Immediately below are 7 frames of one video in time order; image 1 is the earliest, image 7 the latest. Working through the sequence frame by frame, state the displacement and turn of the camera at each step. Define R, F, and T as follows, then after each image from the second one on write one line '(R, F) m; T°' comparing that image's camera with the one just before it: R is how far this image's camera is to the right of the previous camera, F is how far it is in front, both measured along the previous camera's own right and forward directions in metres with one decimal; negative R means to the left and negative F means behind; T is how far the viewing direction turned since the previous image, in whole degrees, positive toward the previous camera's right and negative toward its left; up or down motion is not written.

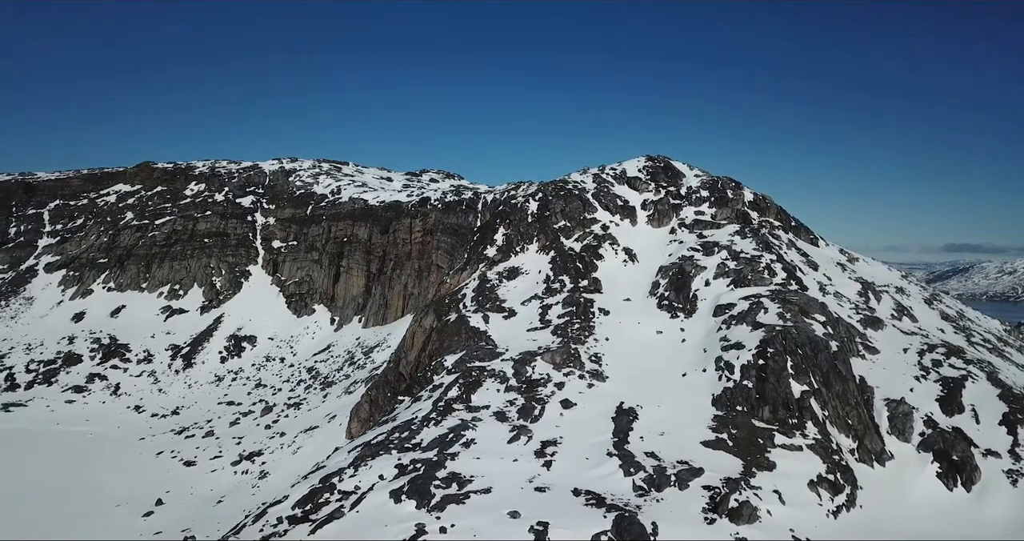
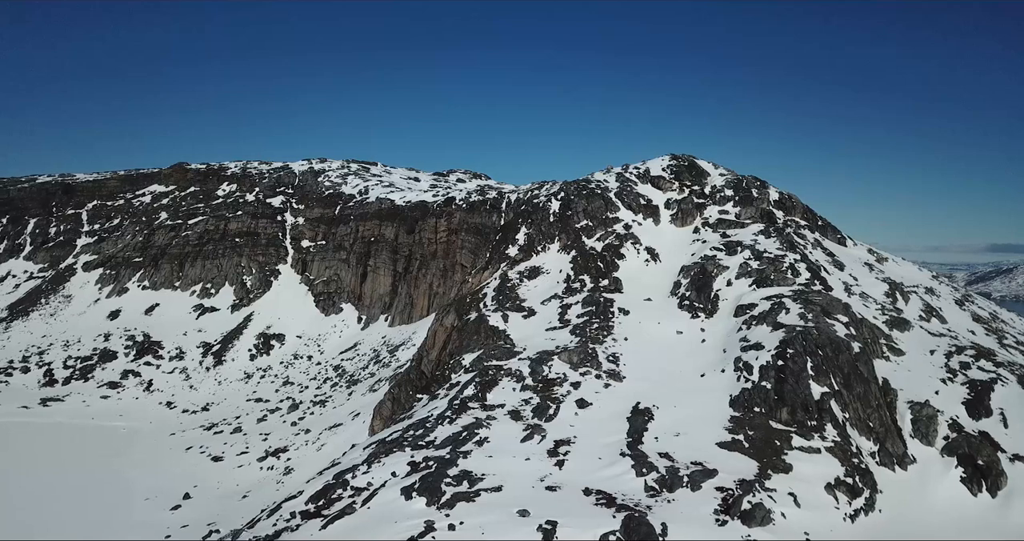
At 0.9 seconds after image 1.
(+0.4, 0.0) m; -2°
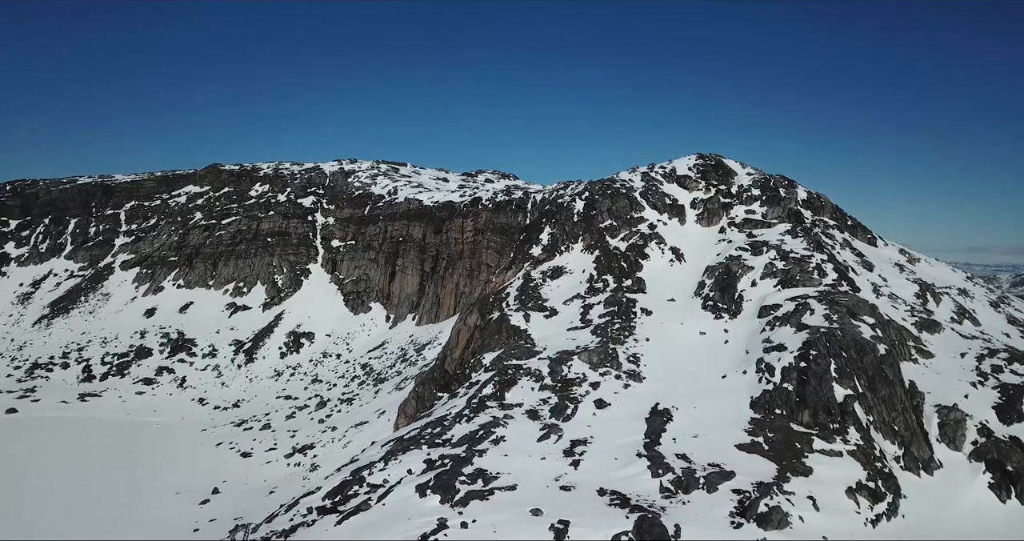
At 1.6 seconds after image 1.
(+0.3, -0.1) m; -3°
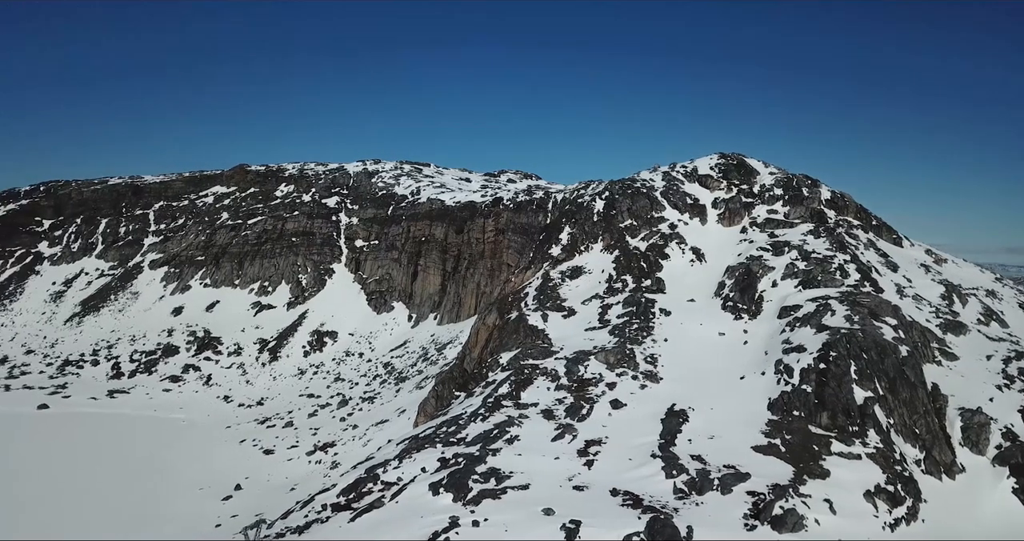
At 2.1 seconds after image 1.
(+0.2, -0.1) m; -2°
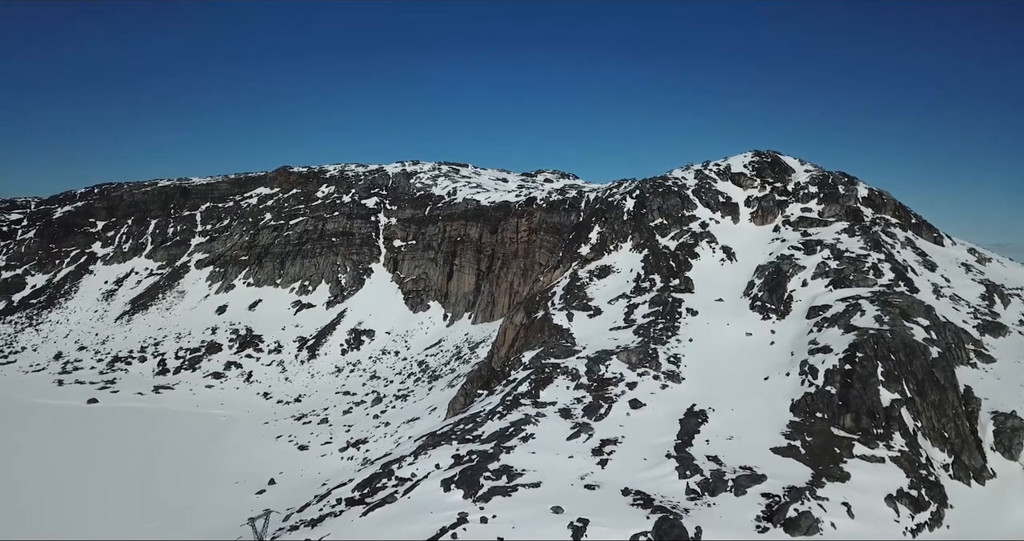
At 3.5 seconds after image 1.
(+0.6, -0.1) m; -3°
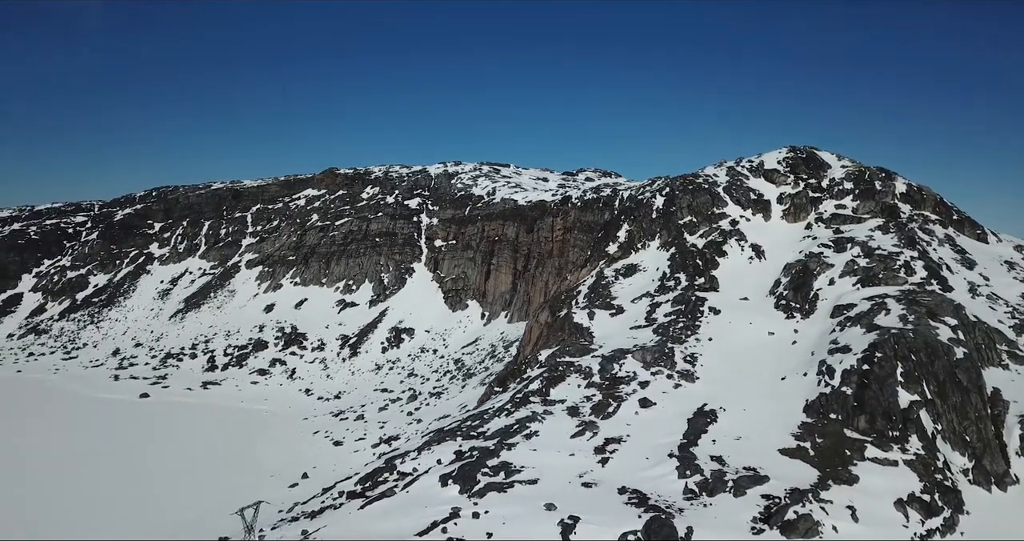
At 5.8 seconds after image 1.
(+1.0, 0.0) m; -3°
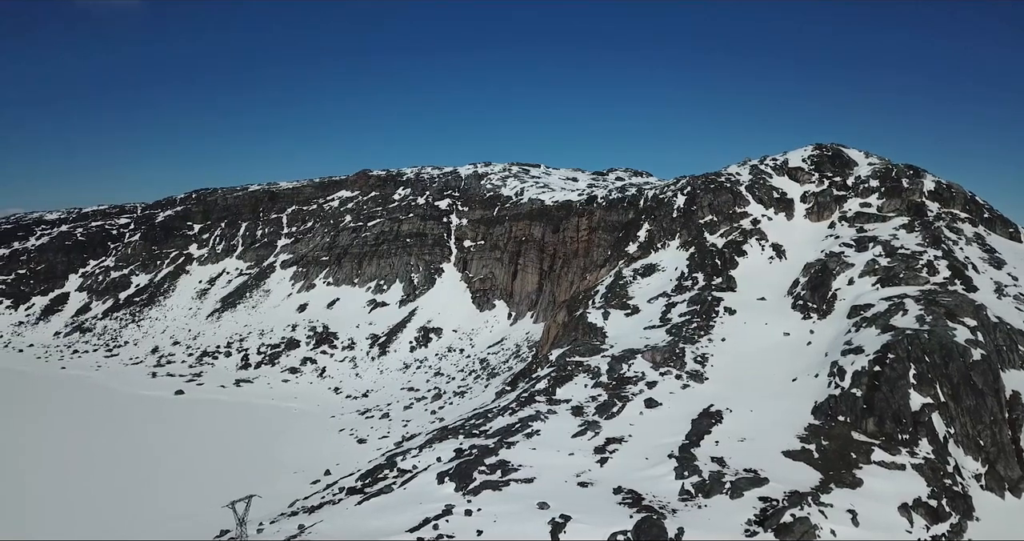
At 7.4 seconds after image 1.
(+0.8, 0.0) m; -2°
